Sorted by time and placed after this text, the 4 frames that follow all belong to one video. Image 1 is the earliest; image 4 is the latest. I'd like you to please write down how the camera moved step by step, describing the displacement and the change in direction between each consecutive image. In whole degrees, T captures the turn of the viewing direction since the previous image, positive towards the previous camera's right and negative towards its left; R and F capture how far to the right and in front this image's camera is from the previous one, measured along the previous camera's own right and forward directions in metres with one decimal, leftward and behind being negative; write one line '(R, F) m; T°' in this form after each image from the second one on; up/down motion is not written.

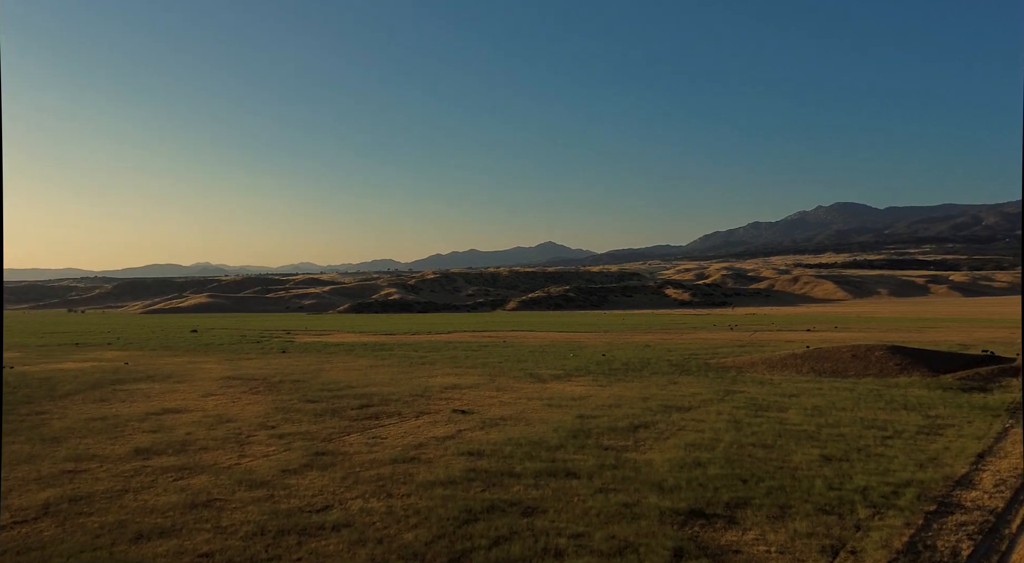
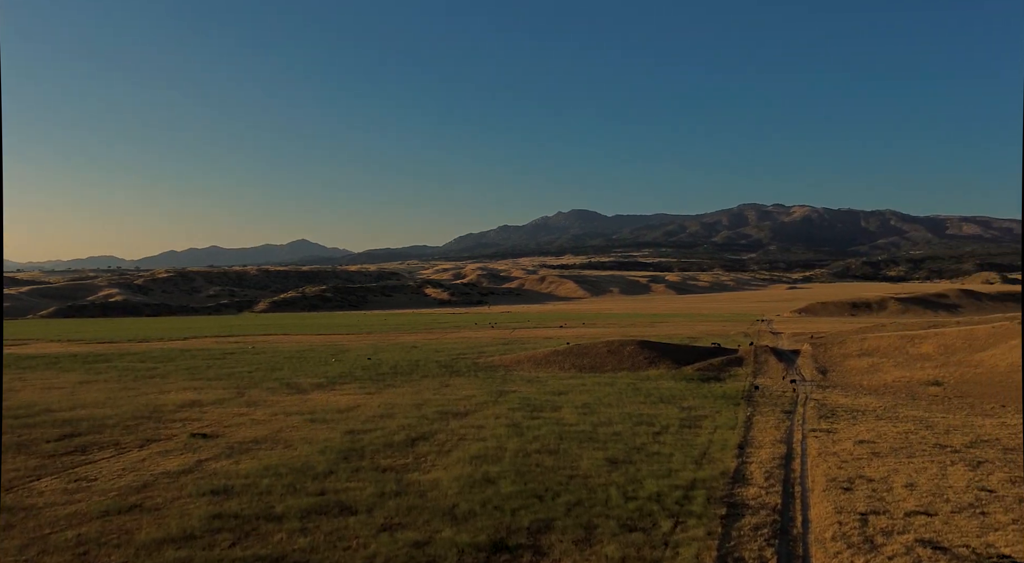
(-0.2, +2.4) m; +20°
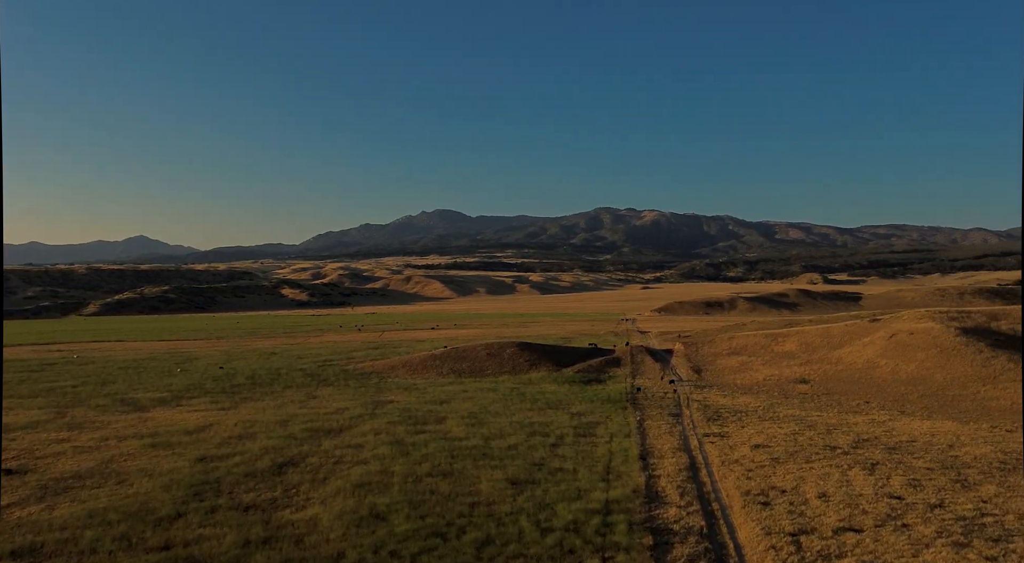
(-0.6, +2.1) m; +11°
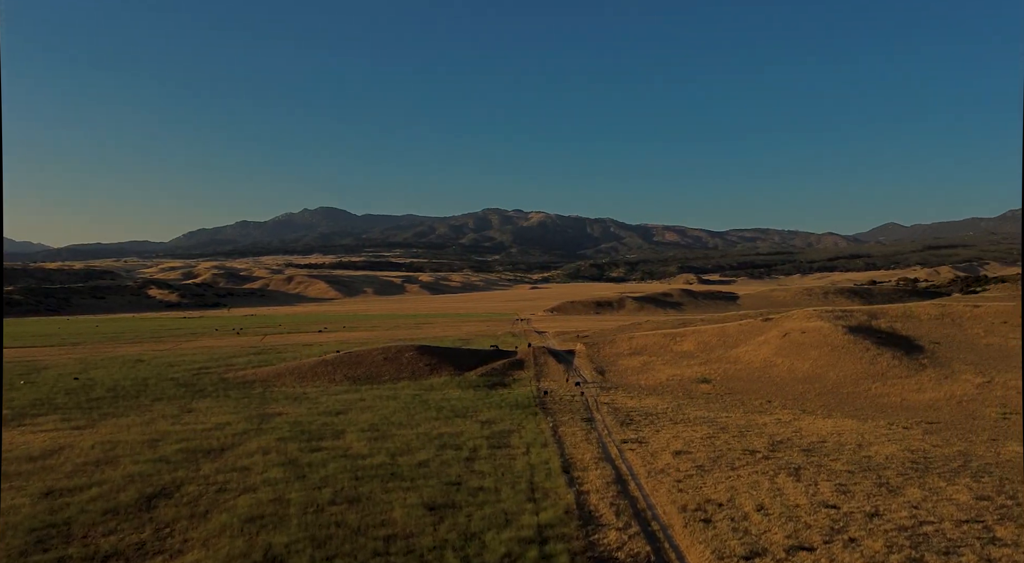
(-0.6, +1.7) m; +9°
